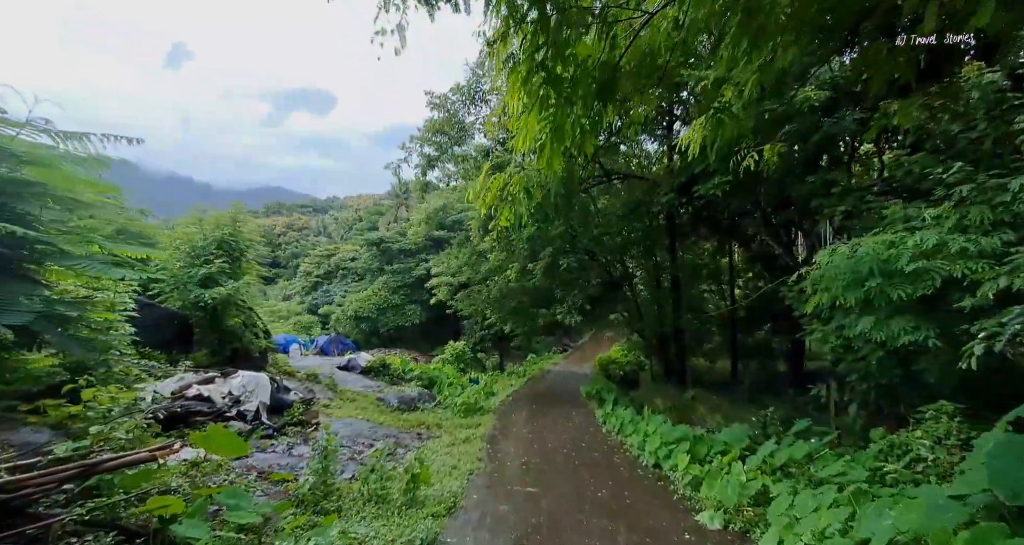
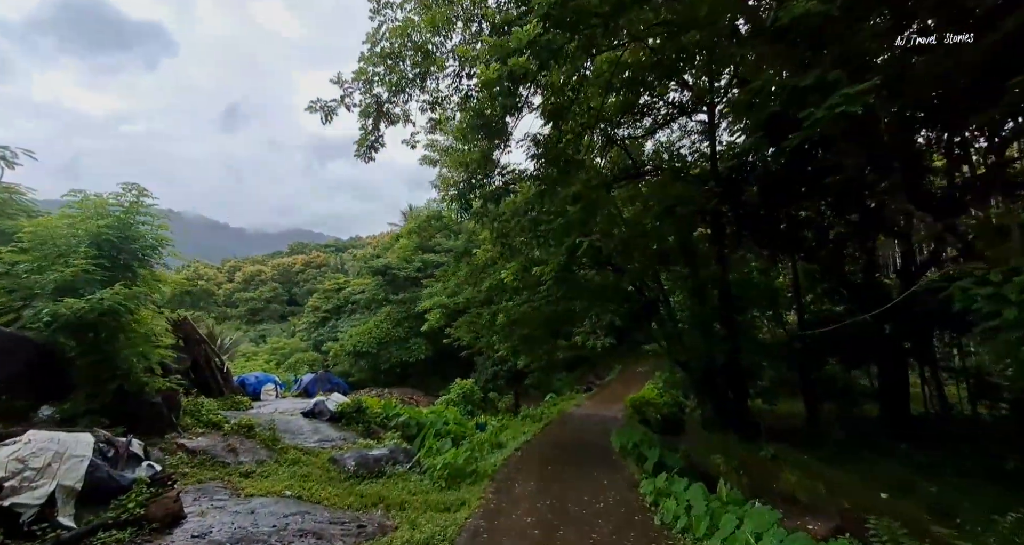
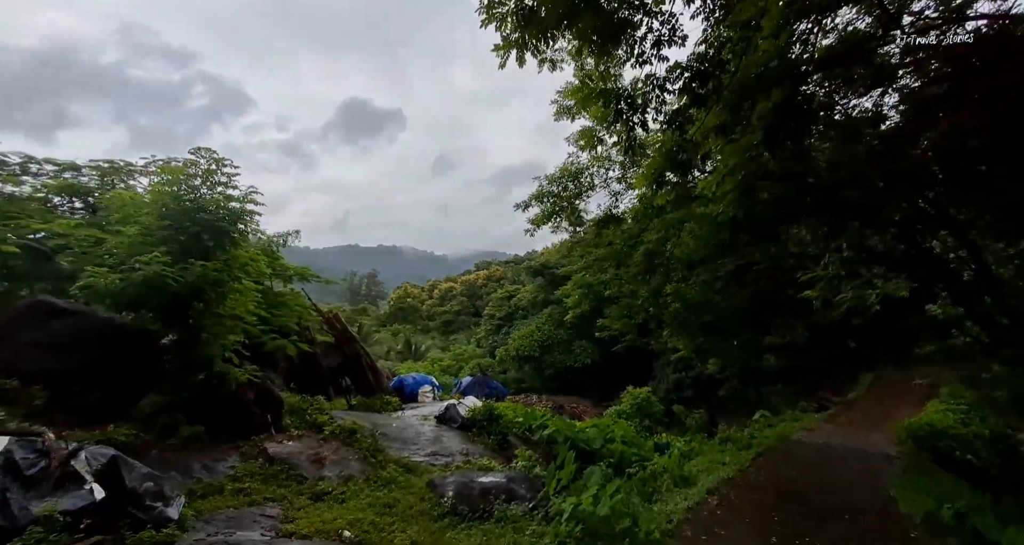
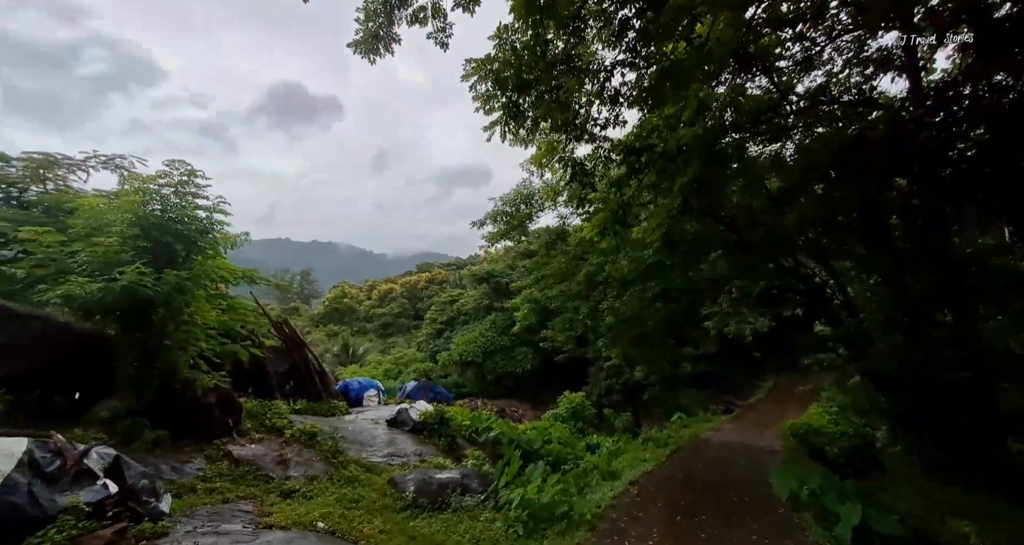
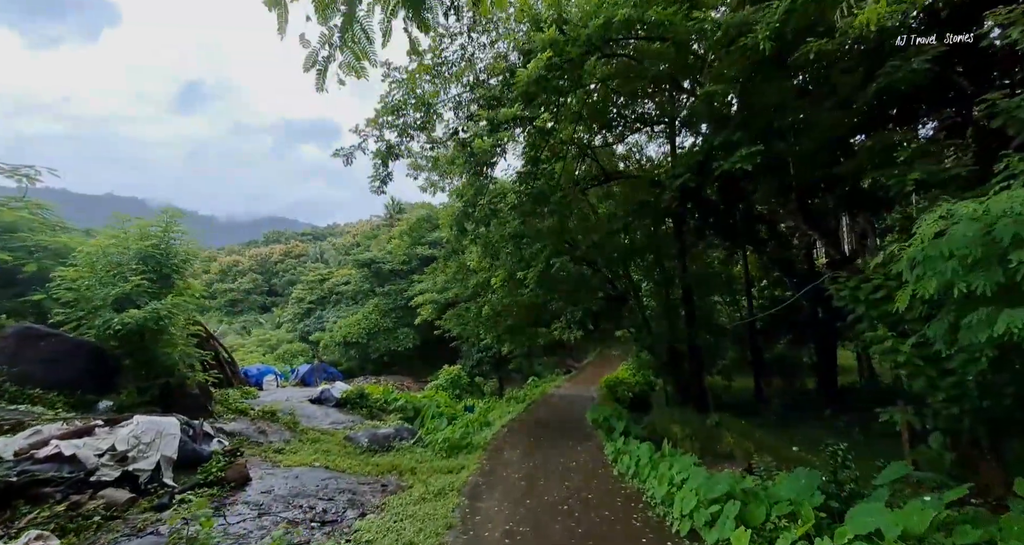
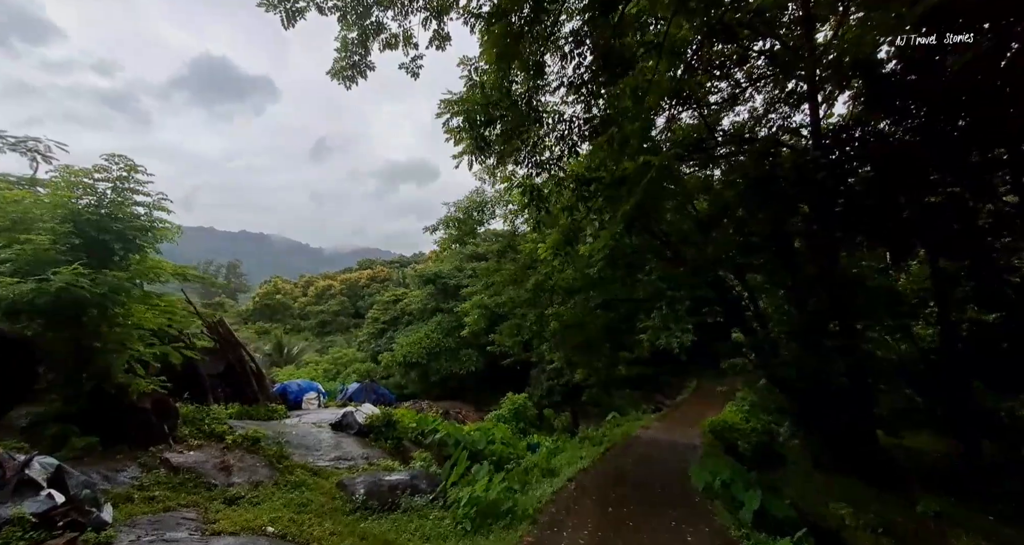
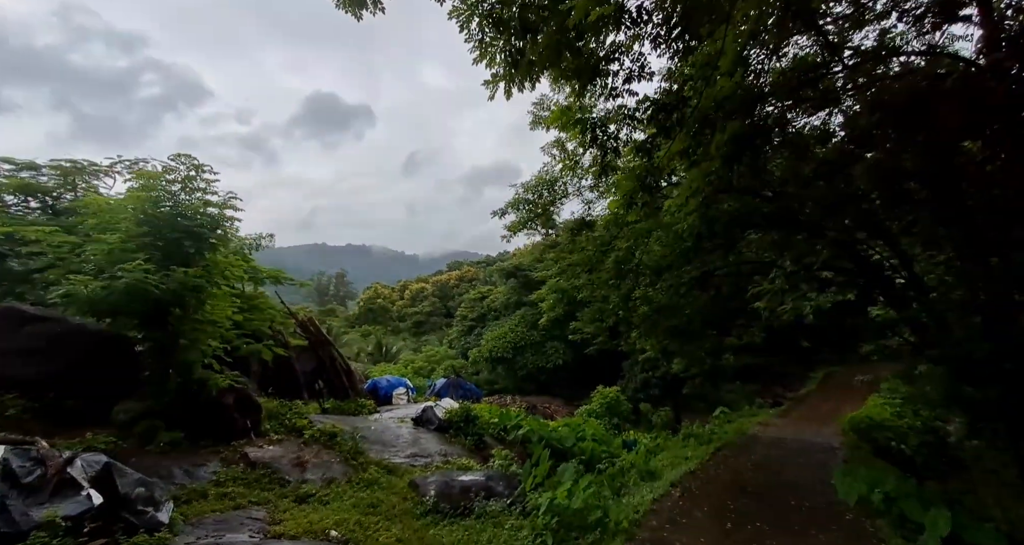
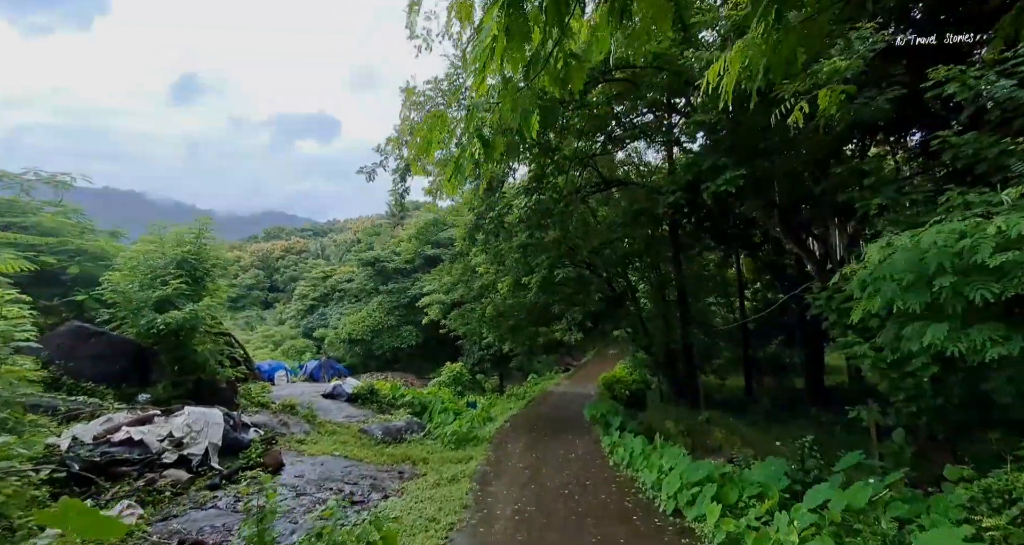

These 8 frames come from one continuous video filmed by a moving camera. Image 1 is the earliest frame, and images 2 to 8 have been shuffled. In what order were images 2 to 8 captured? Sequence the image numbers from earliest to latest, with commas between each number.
8, 5, 2, 6, 4, 7, 3
